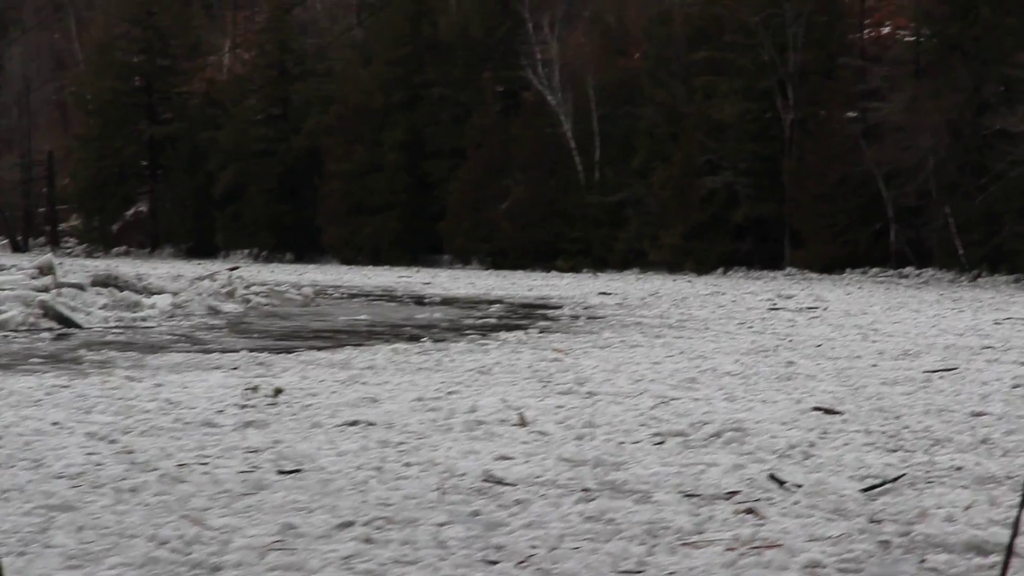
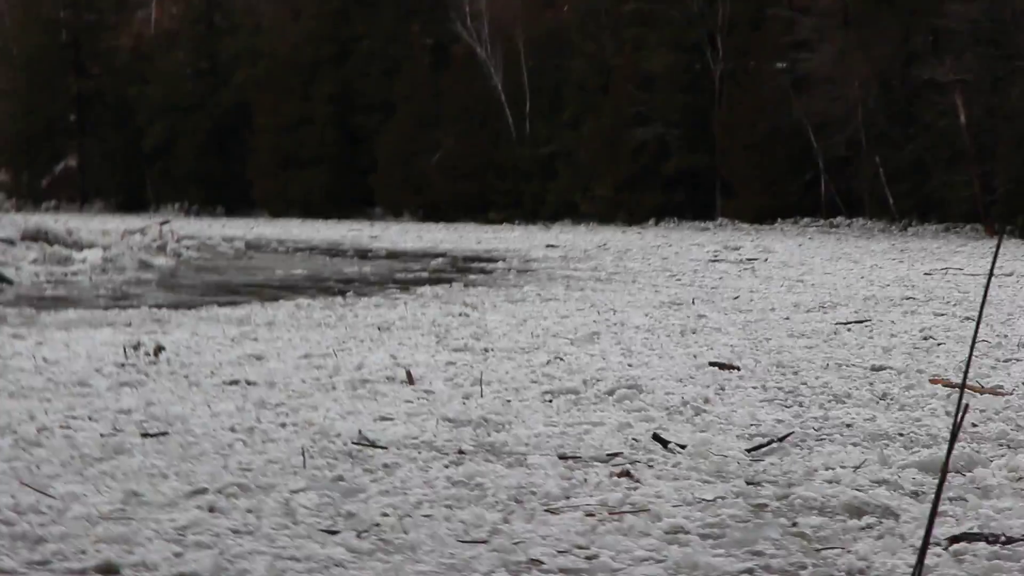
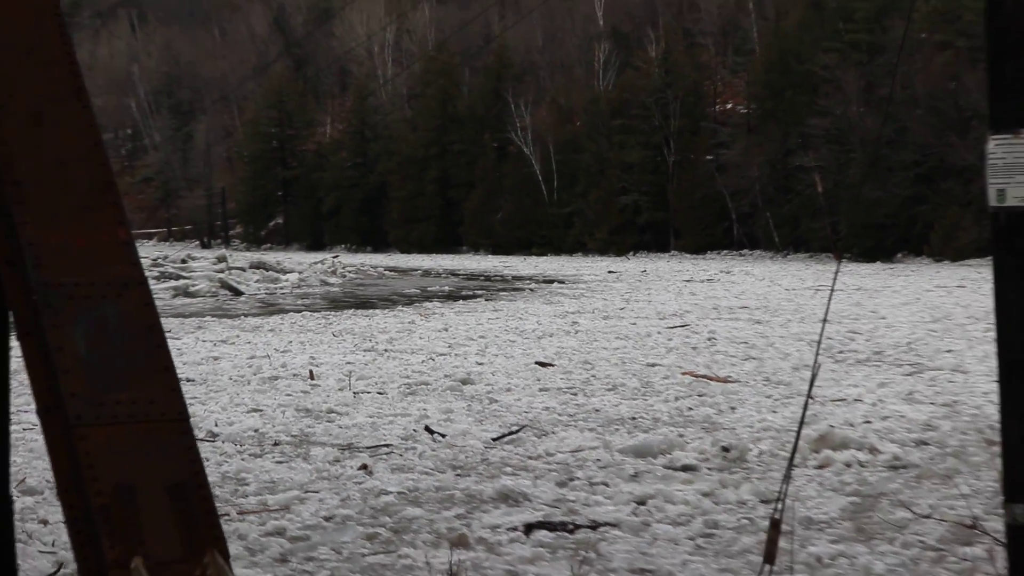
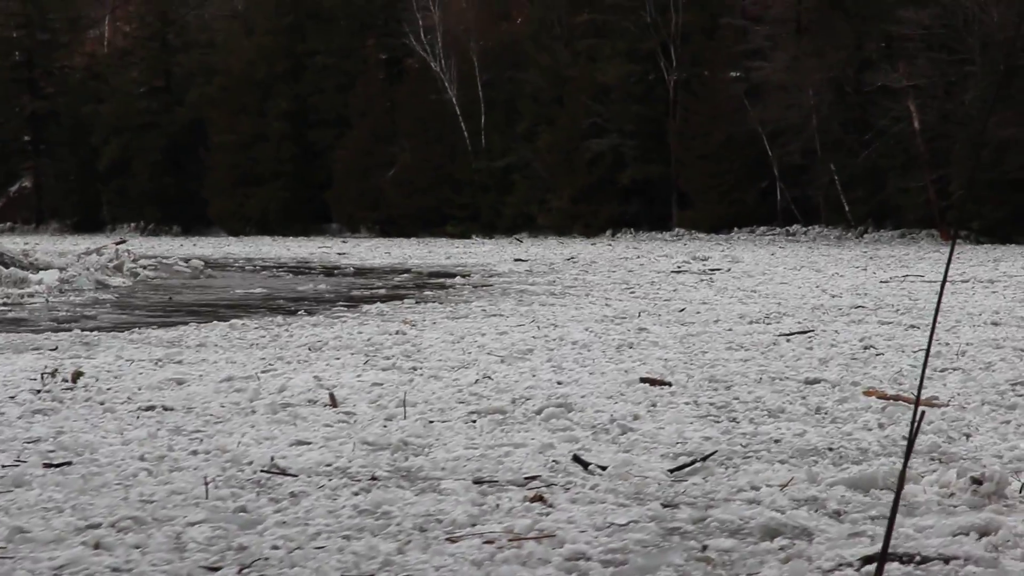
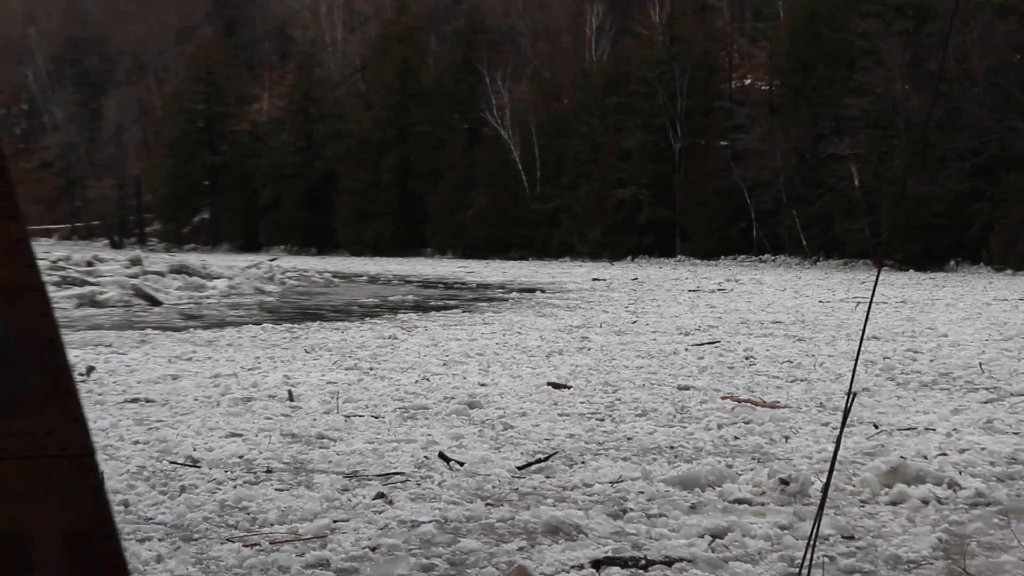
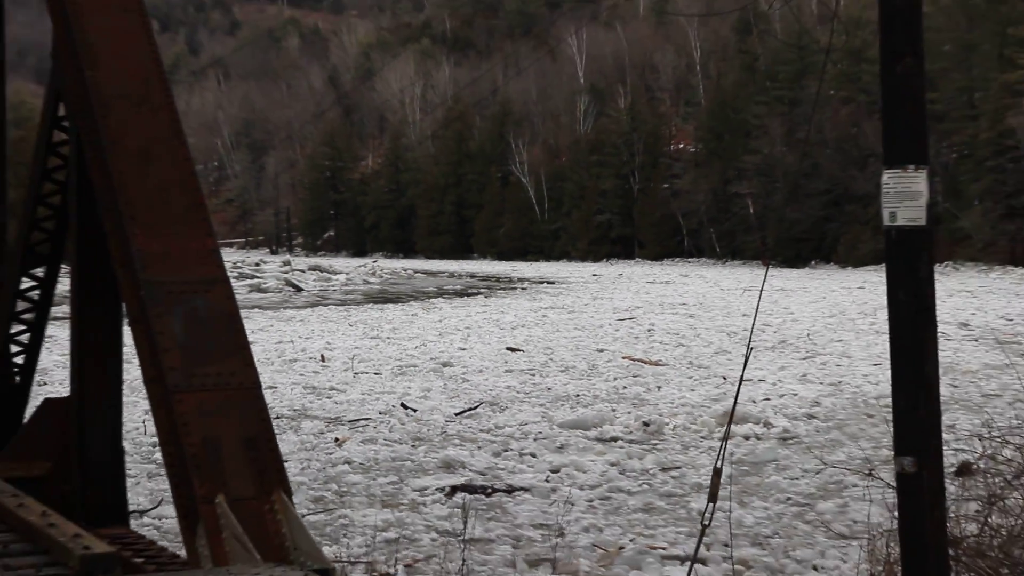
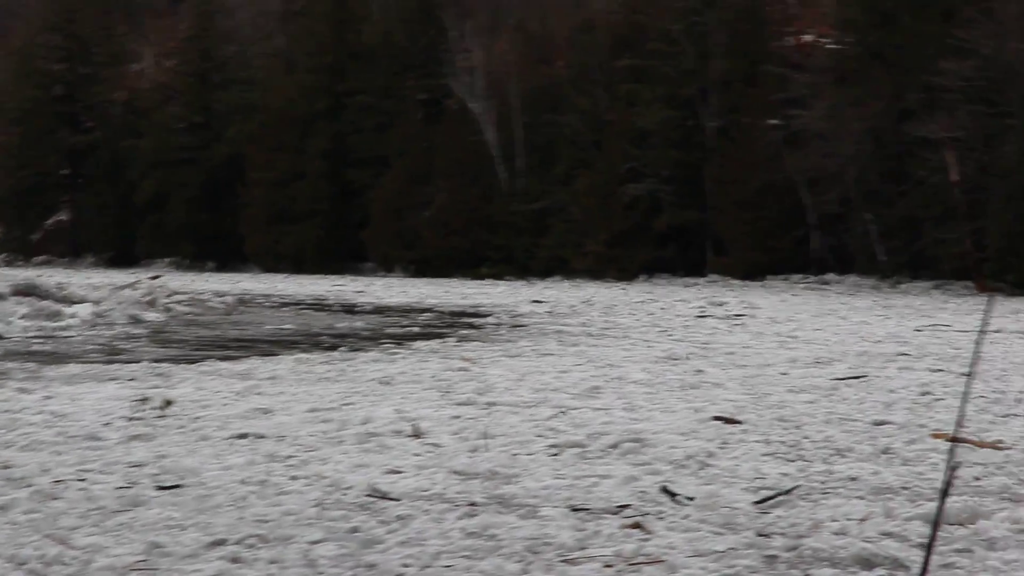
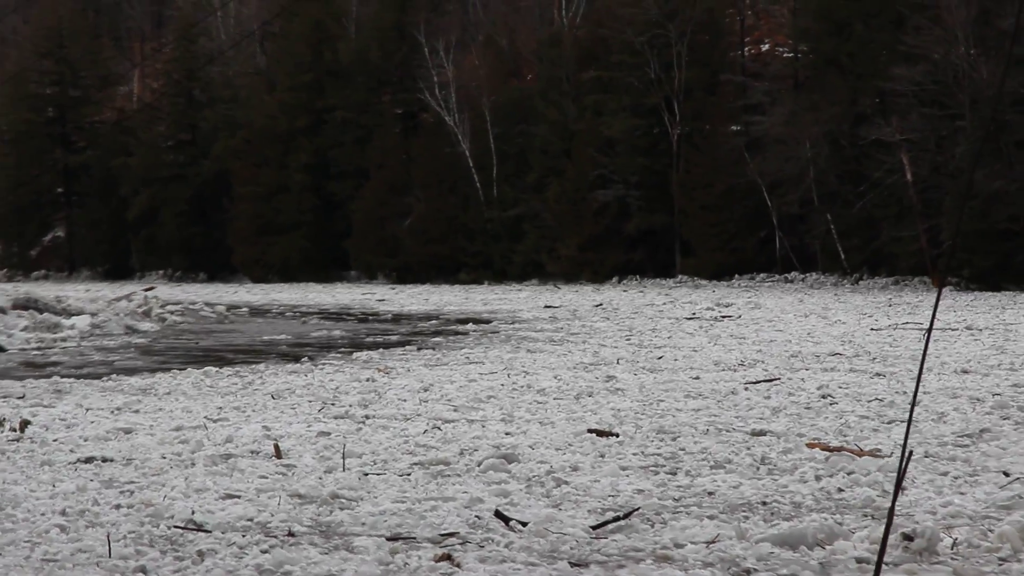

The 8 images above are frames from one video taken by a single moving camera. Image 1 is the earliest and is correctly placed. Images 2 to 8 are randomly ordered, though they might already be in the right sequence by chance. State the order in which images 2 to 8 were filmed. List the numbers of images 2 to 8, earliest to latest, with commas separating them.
7, 2, 4, 8, 5, 3, 6
